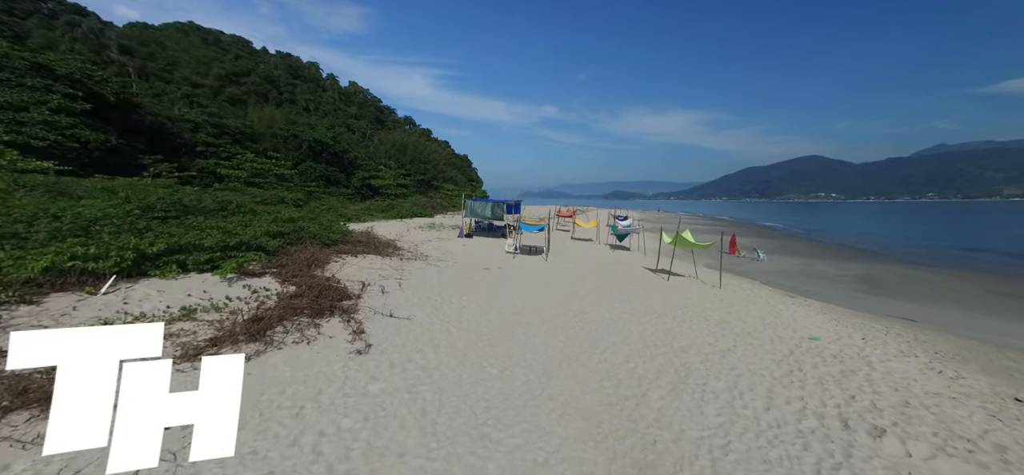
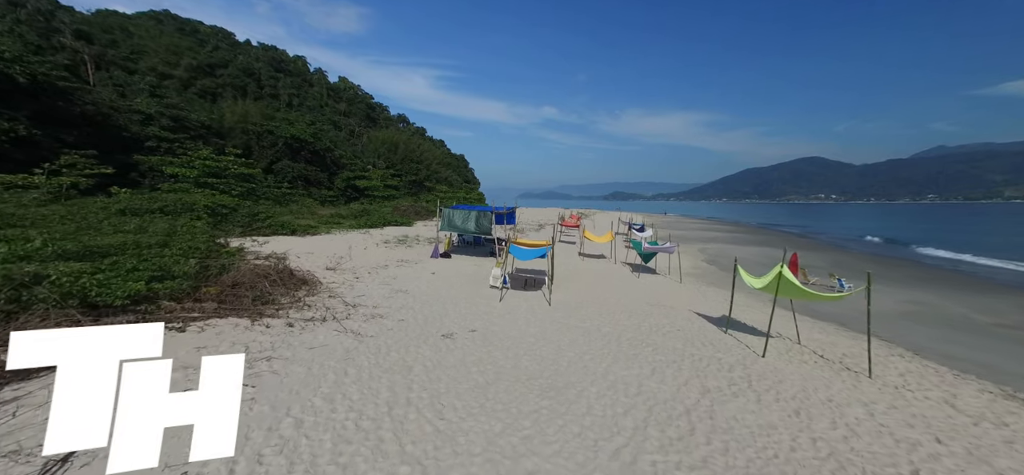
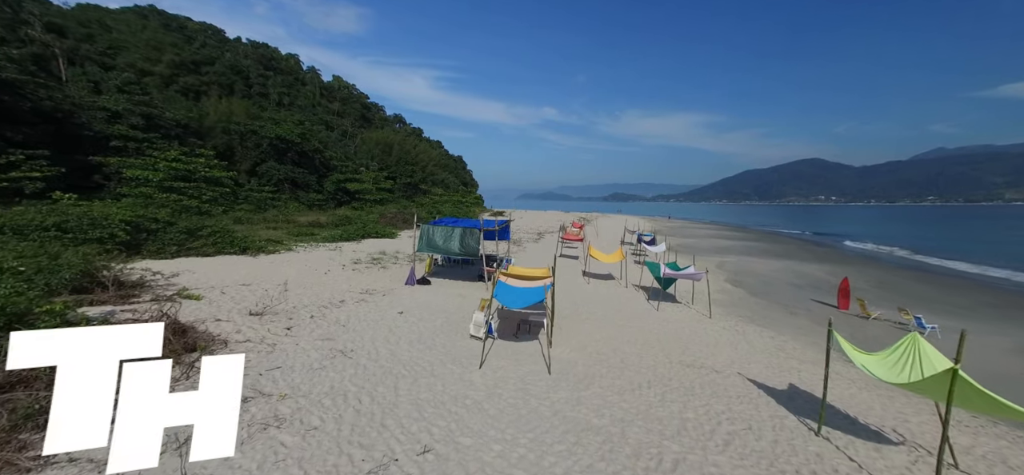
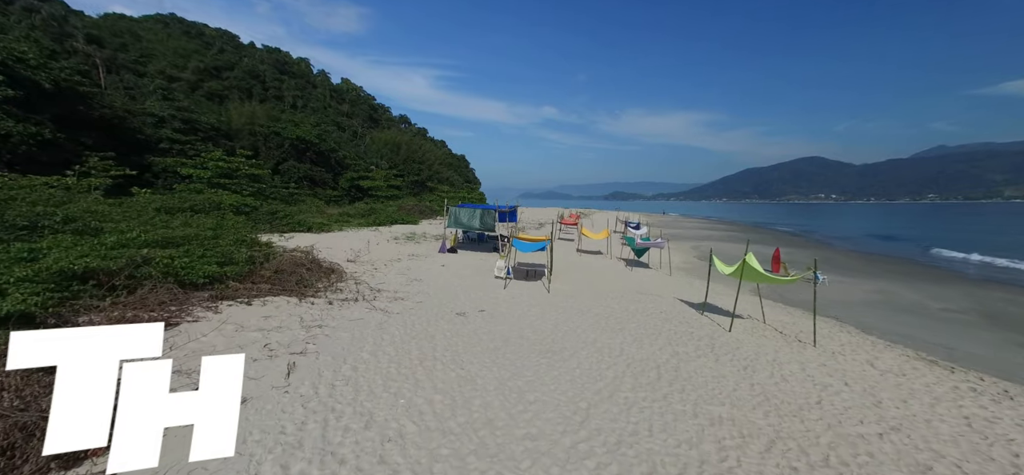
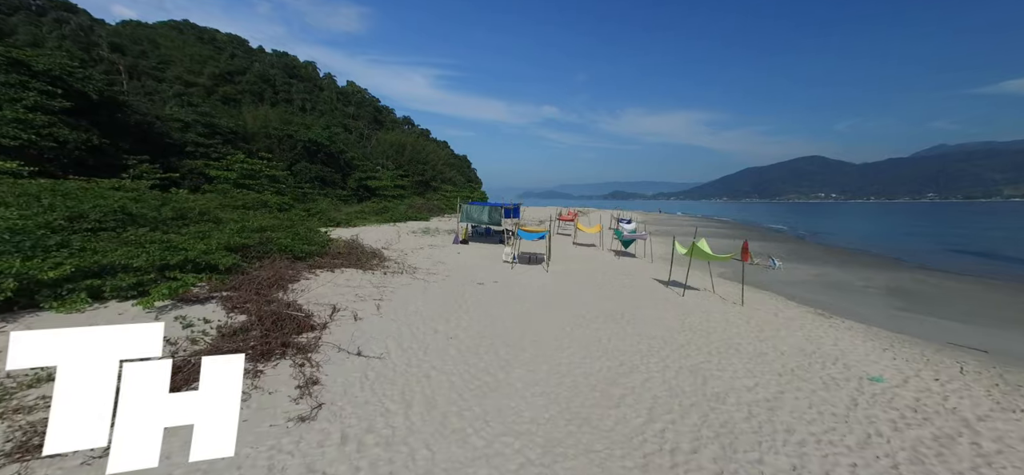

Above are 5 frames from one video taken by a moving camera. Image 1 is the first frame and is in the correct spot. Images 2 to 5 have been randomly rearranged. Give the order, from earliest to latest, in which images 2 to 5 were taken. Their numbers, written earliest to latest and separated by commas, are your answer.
5, 4, 2, 3
